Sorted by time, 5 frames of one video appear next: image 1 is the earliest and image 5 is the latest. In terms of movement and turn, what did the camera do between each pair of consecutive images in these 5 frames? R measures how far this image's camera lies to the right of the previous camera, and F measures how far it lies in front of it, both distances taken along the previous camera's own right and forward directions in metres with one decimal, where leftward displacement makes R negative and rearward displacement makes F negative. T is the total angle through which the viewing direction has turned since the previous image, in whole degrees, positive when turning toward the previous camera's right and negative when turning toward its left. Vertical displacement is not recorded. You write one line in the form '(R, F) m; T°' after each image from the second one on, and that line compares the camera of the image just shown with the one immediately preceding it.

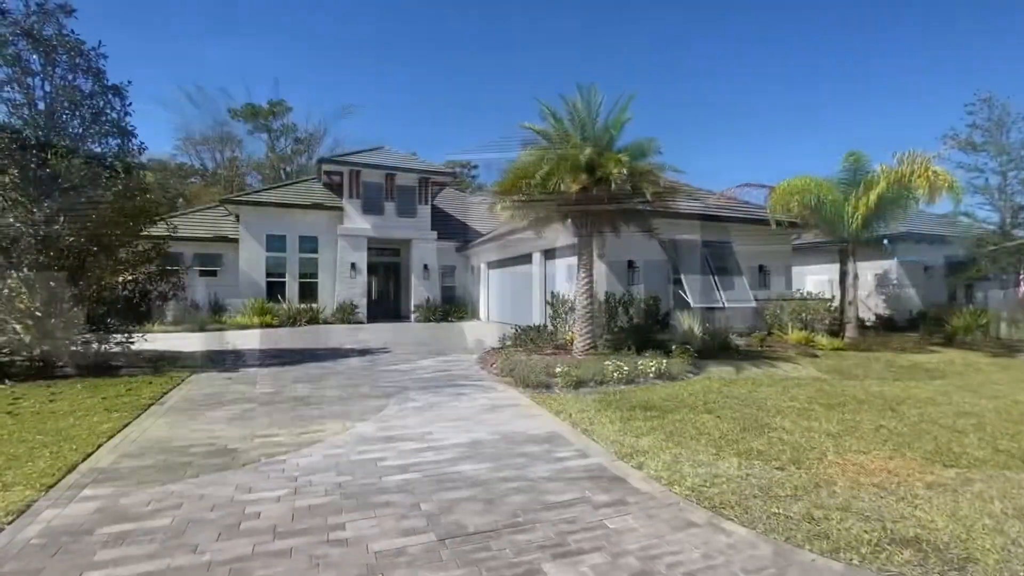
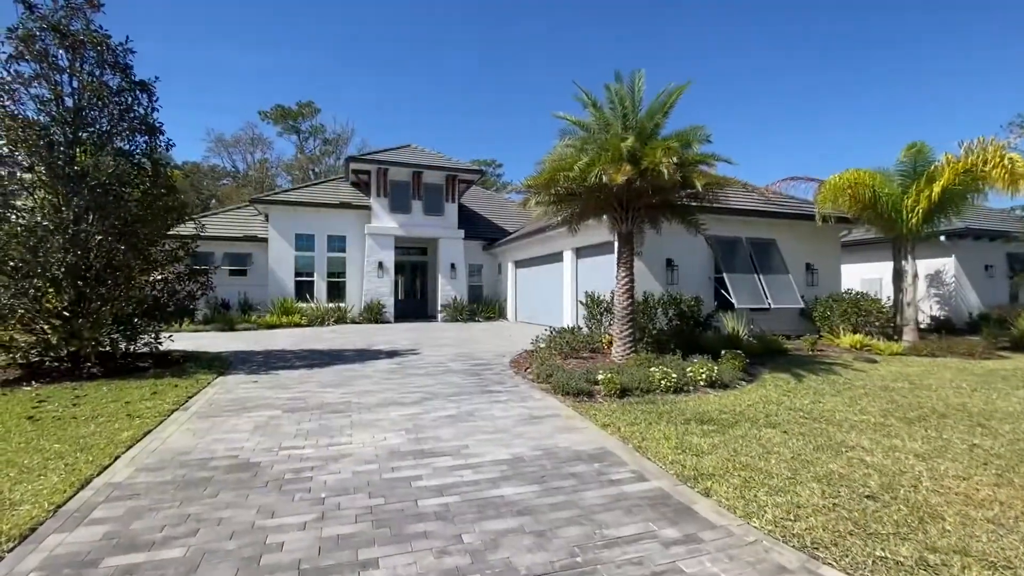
(-0.3, +0.6) m; -3°
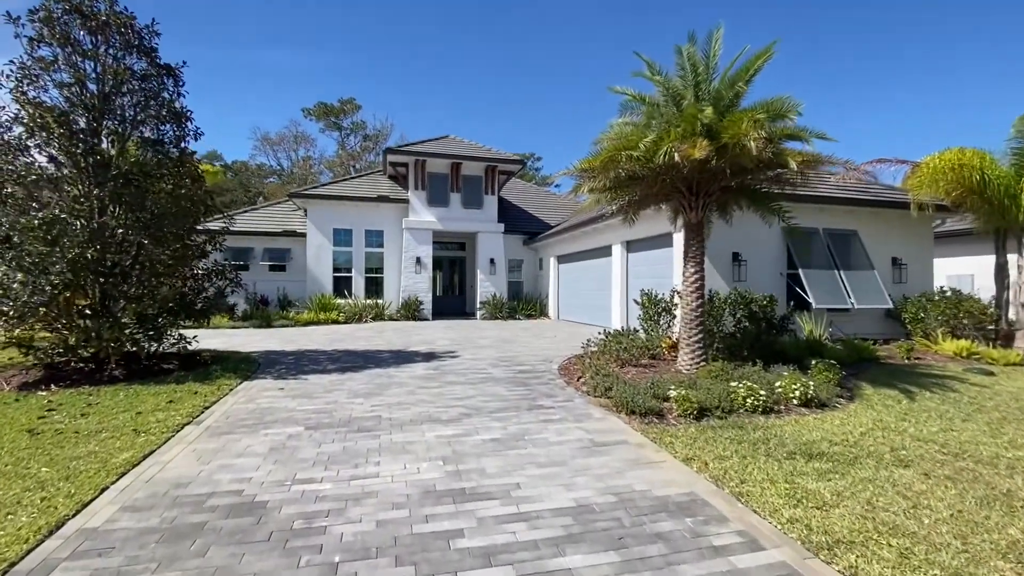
(-0.3, +1.2) m; -4°
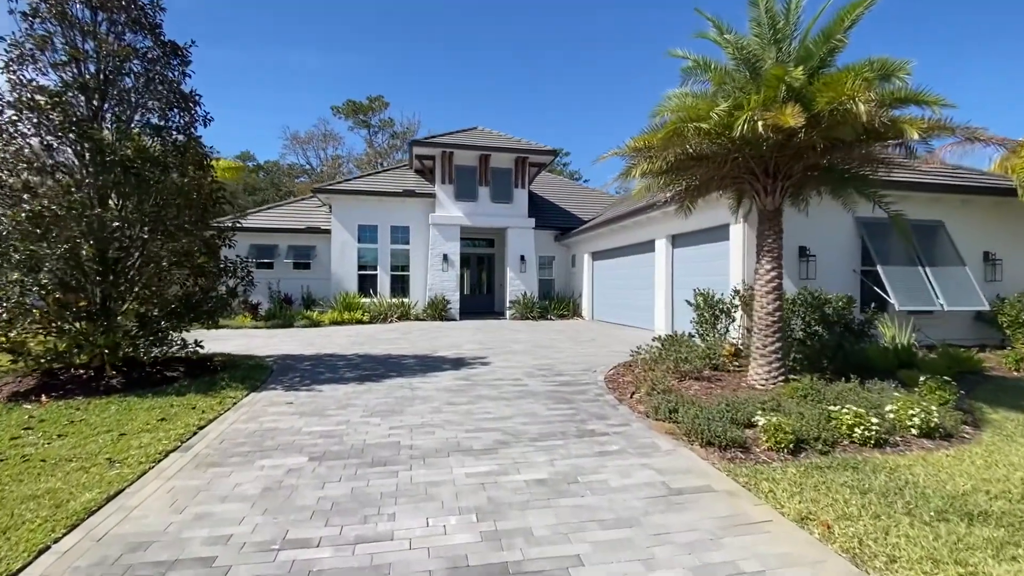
(-0.2, +1.3) m; -3°
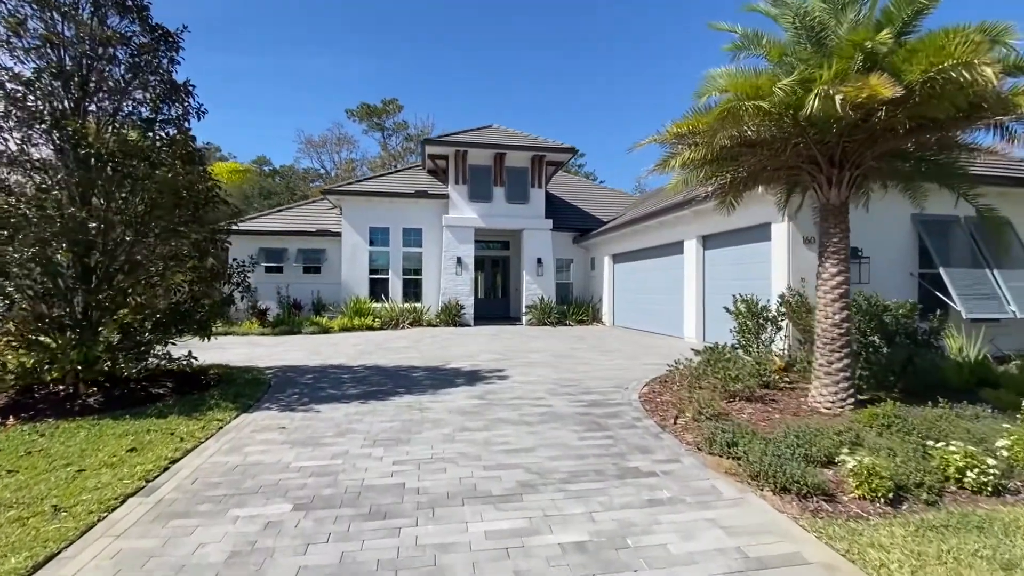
(-0.1, +1.0) m; -2°
